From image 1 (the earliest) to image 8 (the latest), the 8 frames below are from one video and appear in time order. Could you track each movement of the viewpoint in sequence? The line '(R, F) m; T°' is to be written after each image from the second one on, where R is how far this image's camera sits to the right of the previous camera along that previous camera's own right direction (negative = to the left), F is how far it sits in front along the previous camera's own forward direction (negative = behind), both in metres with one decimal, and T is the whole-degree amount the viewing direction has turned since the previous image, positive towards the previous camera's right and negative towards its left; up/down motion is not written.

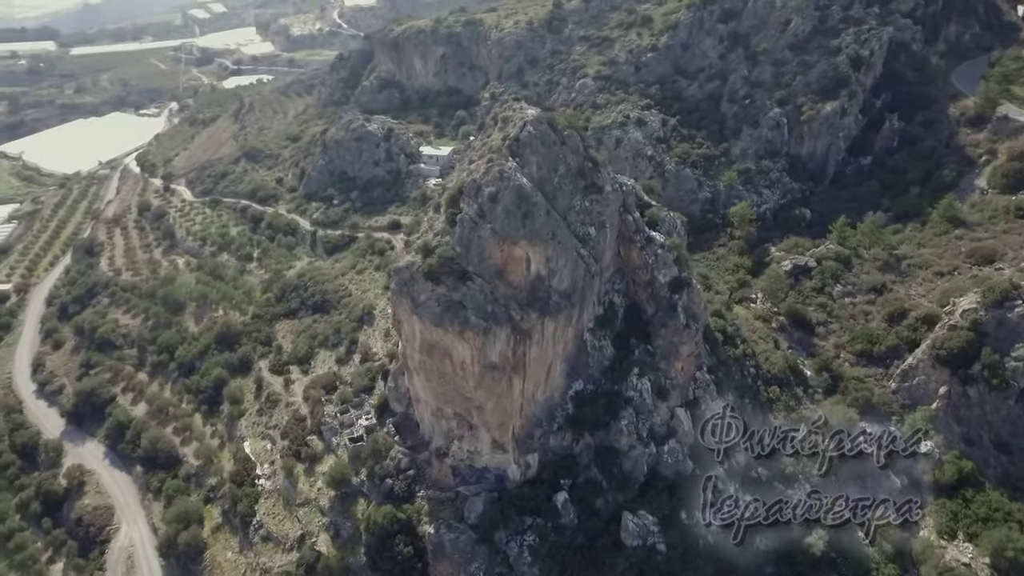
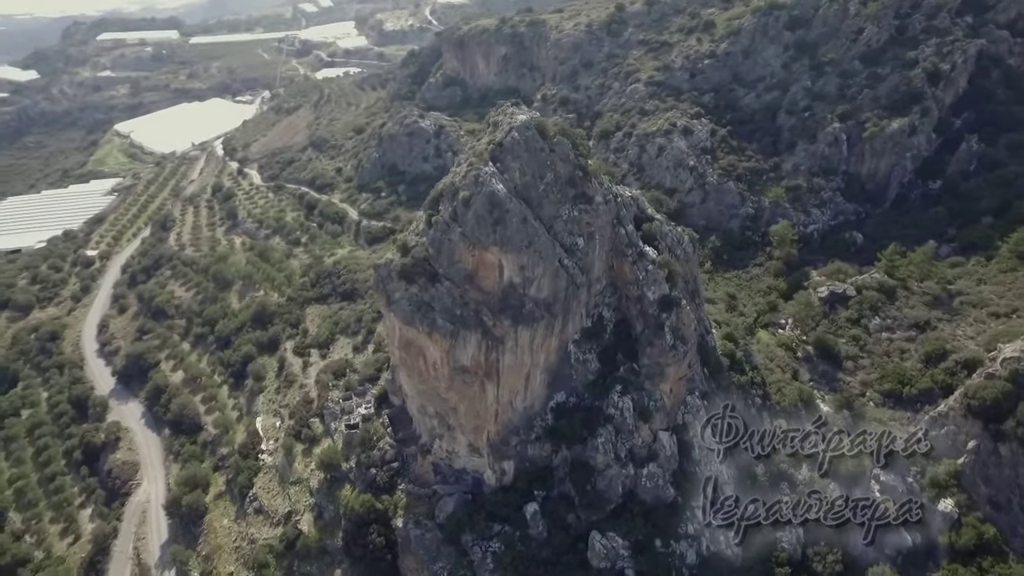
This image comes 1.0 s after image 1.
(+6.0, +0.6) m; -8°
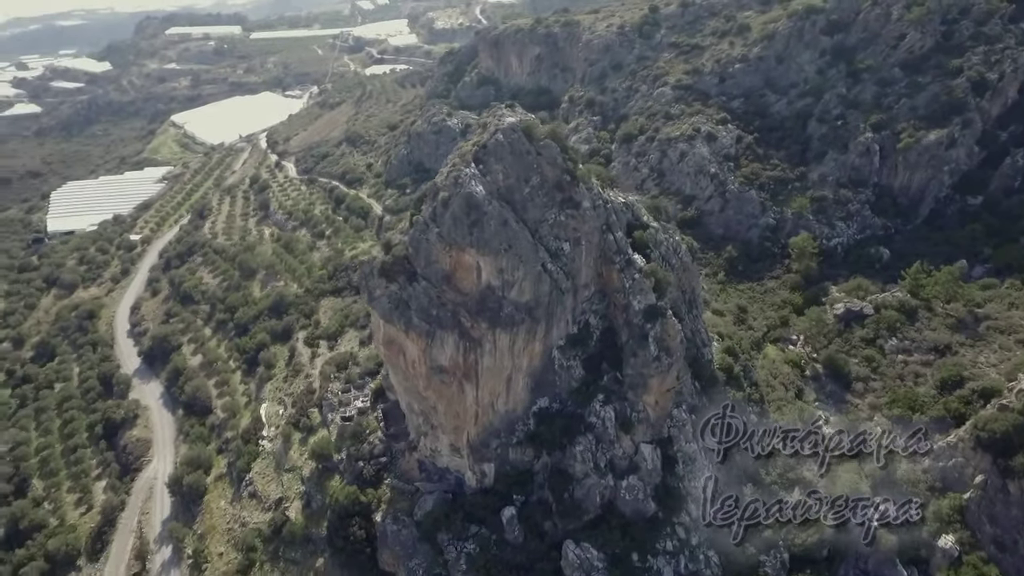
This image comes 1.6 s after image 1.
(+3.8, +0.3) m; -4°
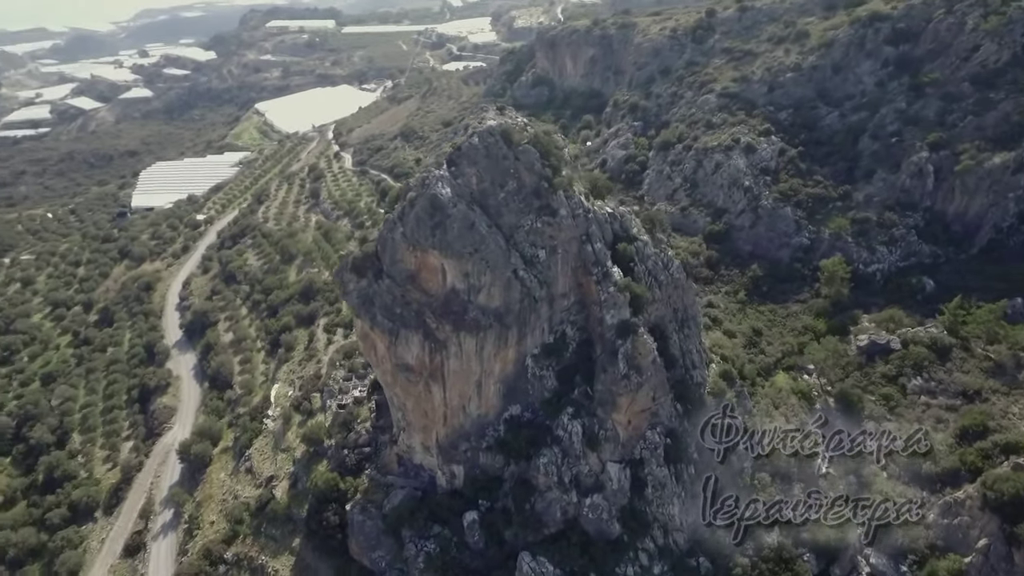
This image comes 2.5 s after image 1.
(+6.0, +0.7) m; -7°
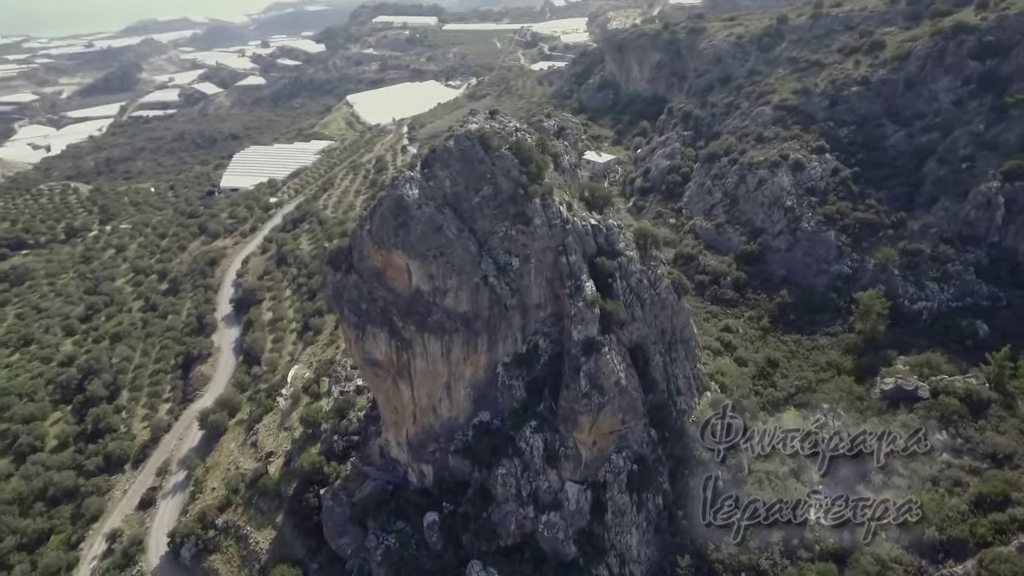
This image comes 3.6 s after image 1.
(+6.7, +0.9) m; -8°
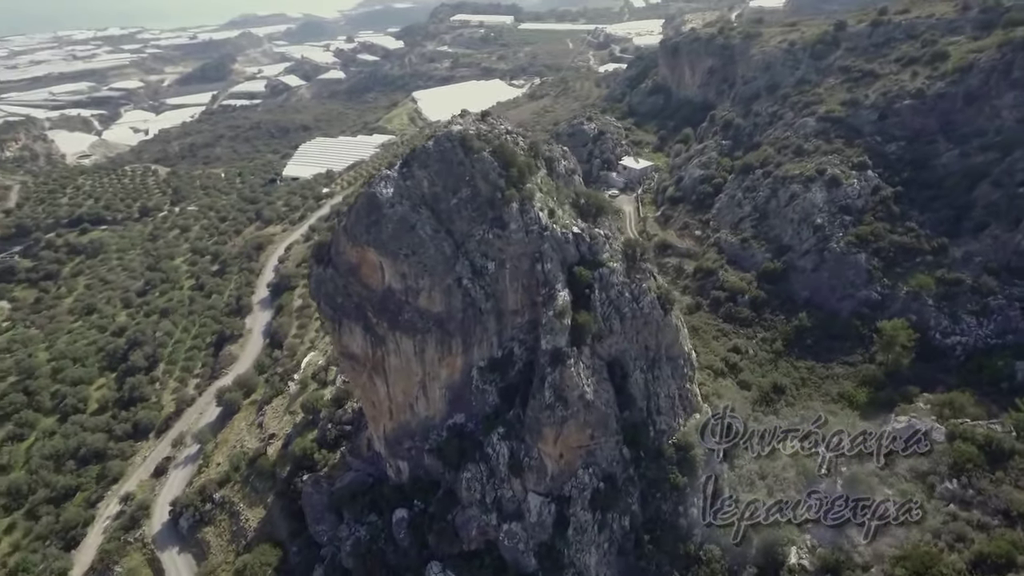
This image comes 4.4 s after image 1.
(+5.3, +0.7) m; -6°
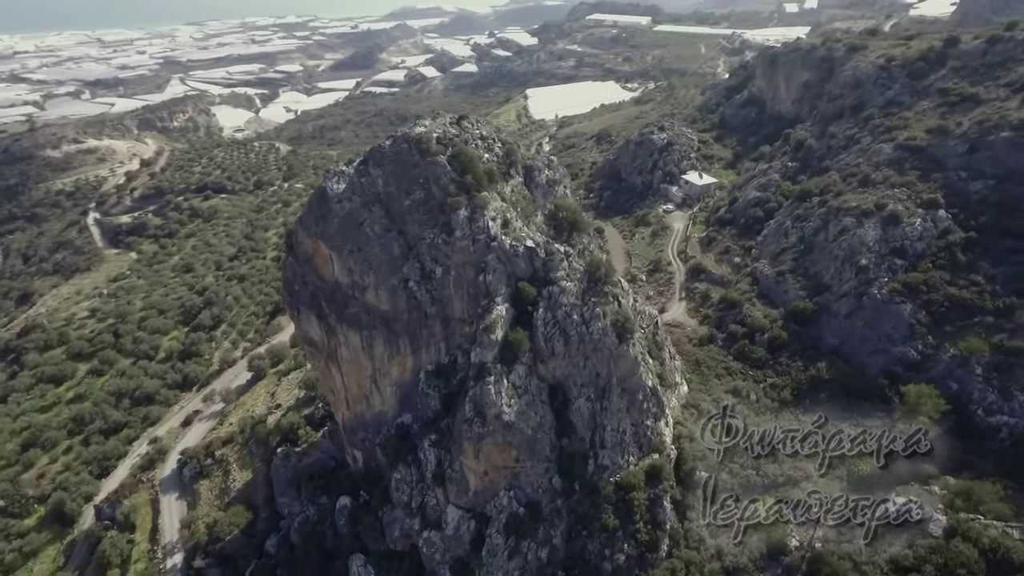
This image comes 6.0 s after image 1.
(+9.6, +1.8) m; -11°
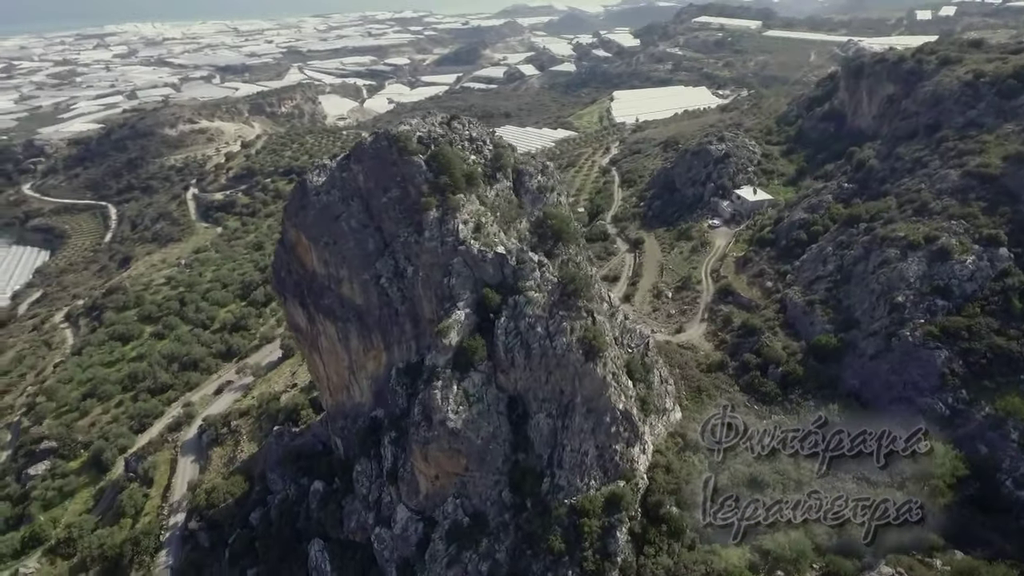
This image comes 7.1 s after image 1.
(+6.6, +1.2) m; -8°
